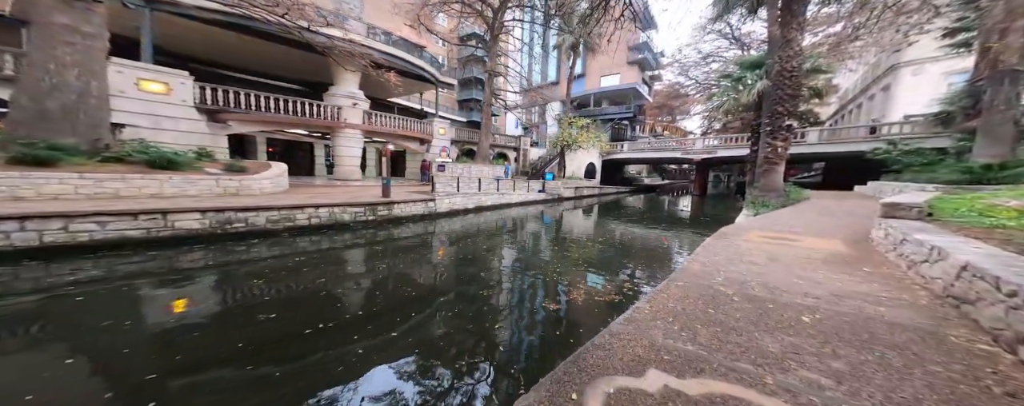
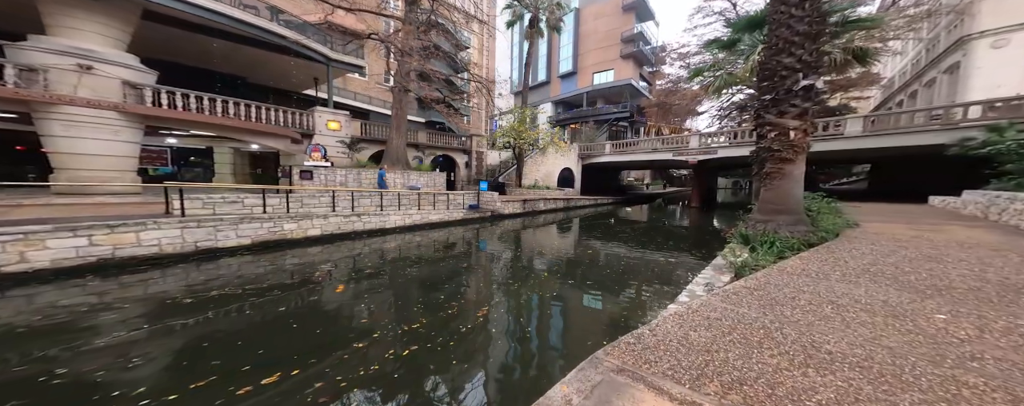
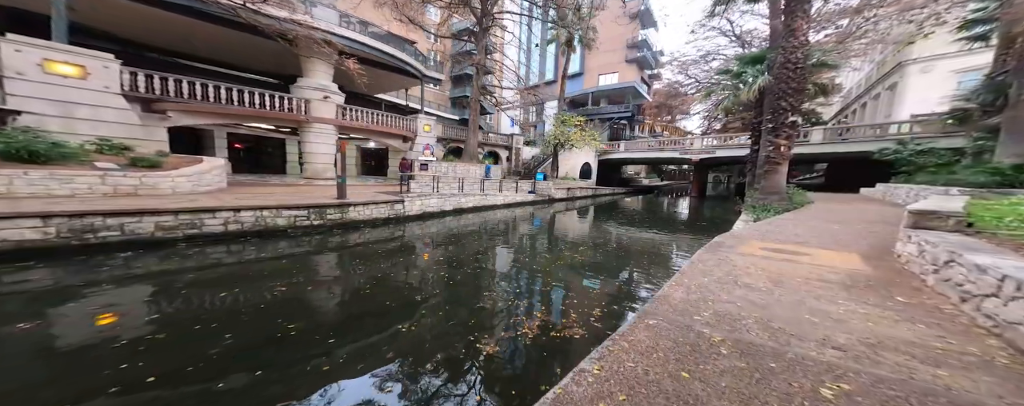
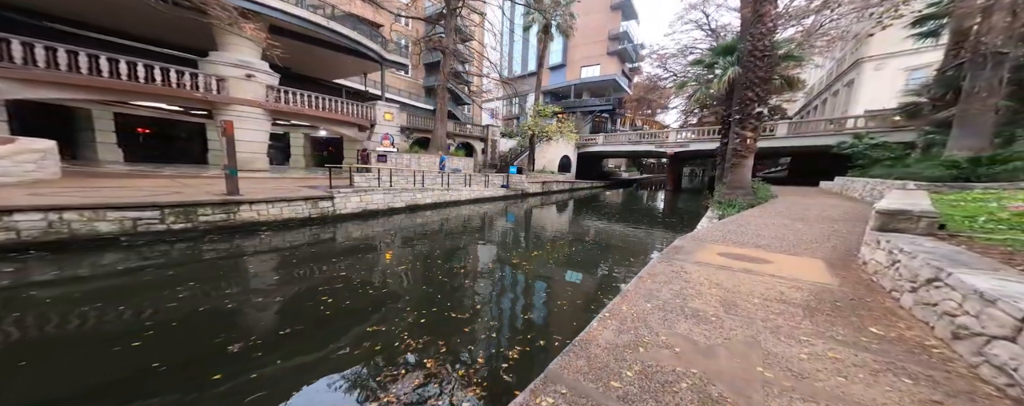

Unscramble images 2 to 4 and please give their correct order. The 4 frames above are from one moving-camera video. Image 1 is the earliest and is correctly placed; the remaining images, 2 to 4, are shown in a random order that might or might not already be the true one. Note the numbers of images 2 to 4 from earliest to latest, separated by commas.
3, 4, 2
